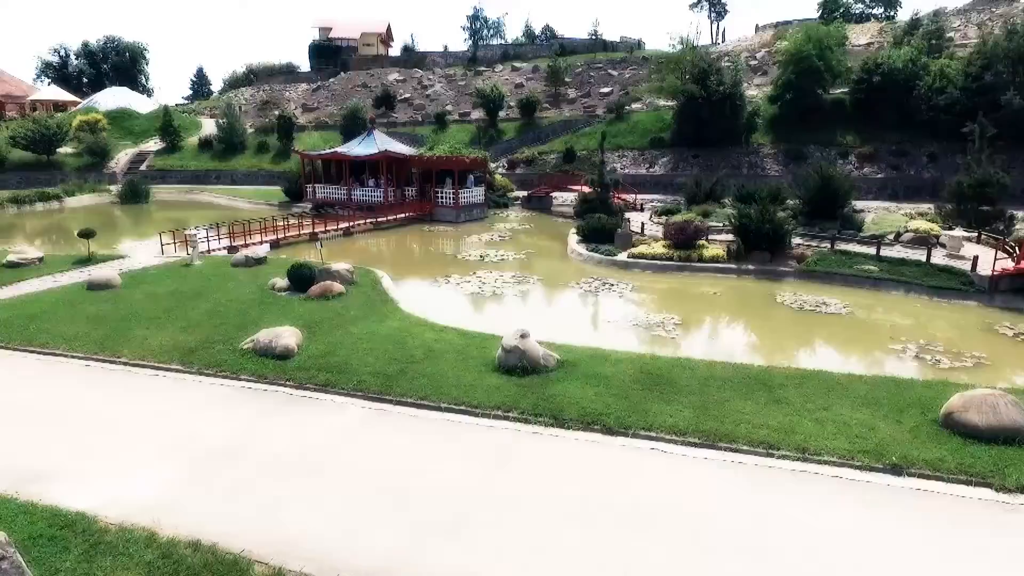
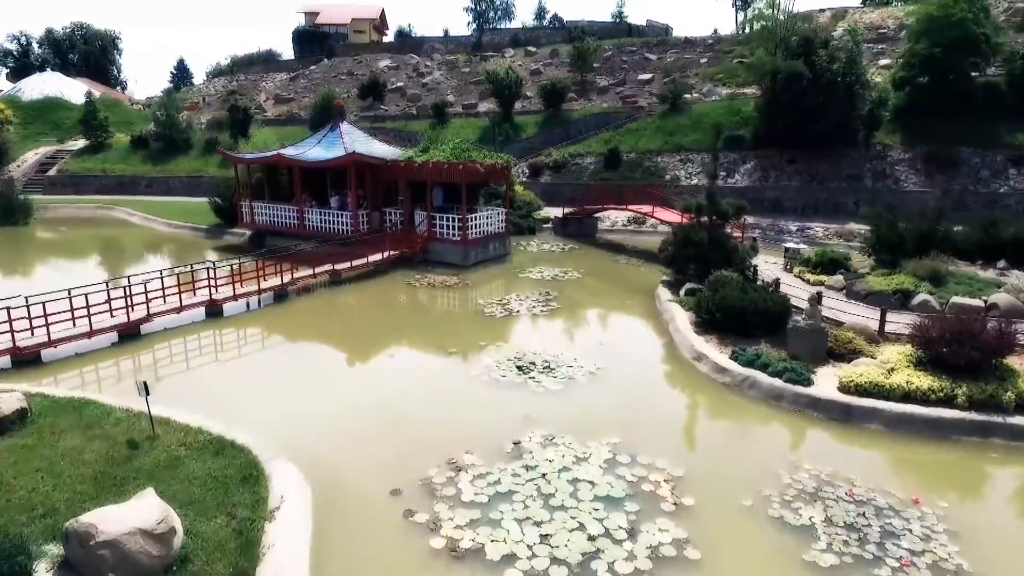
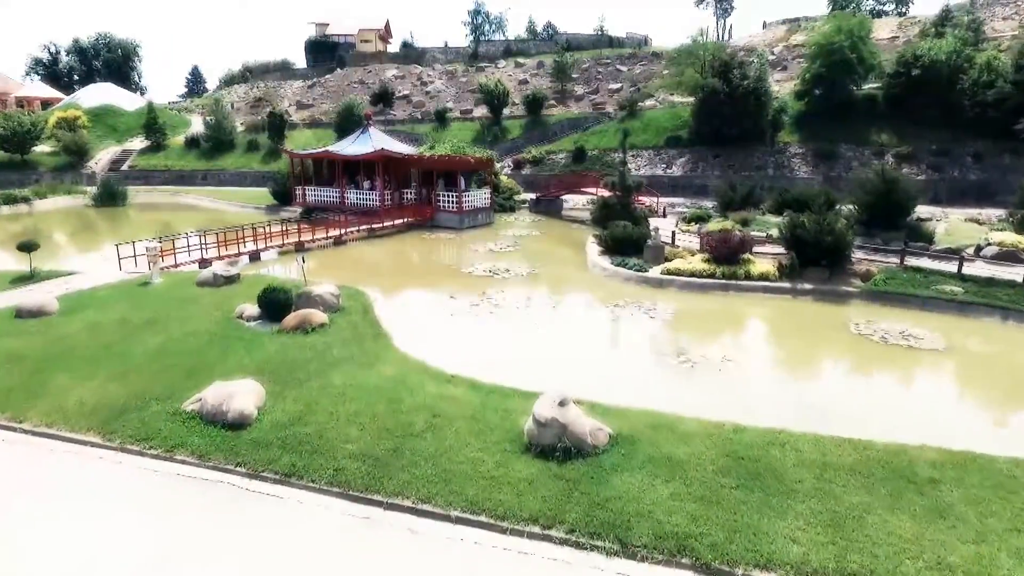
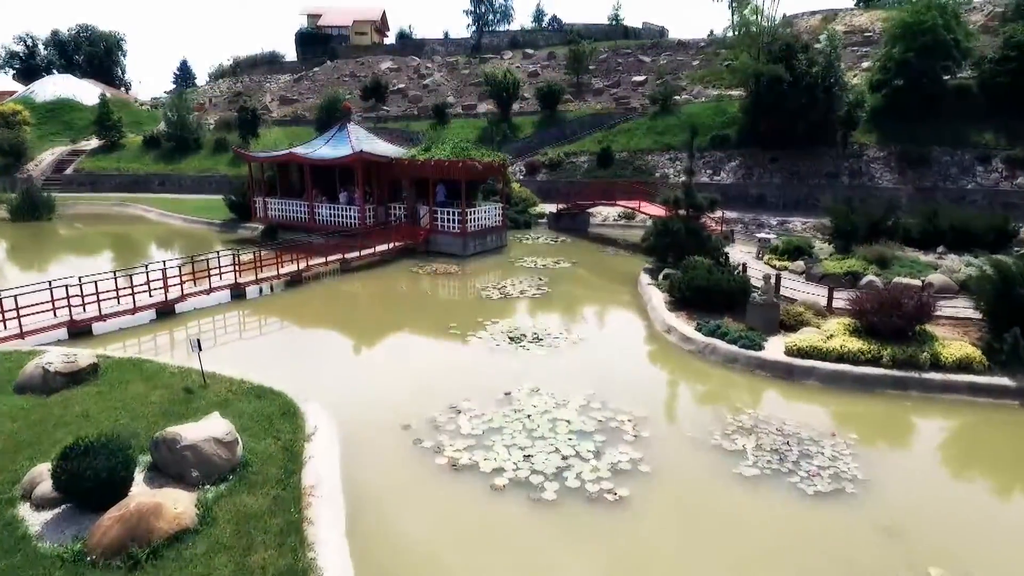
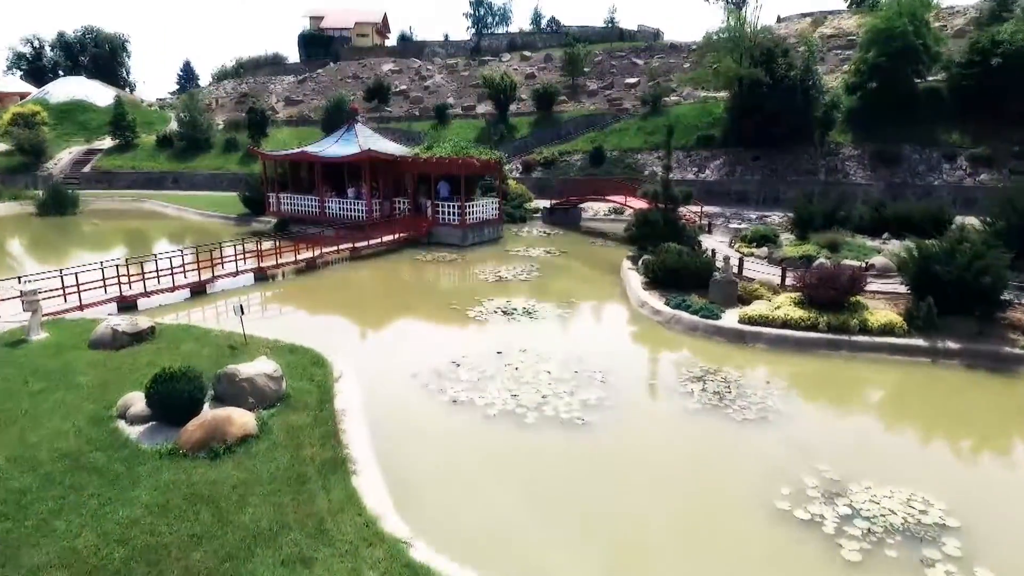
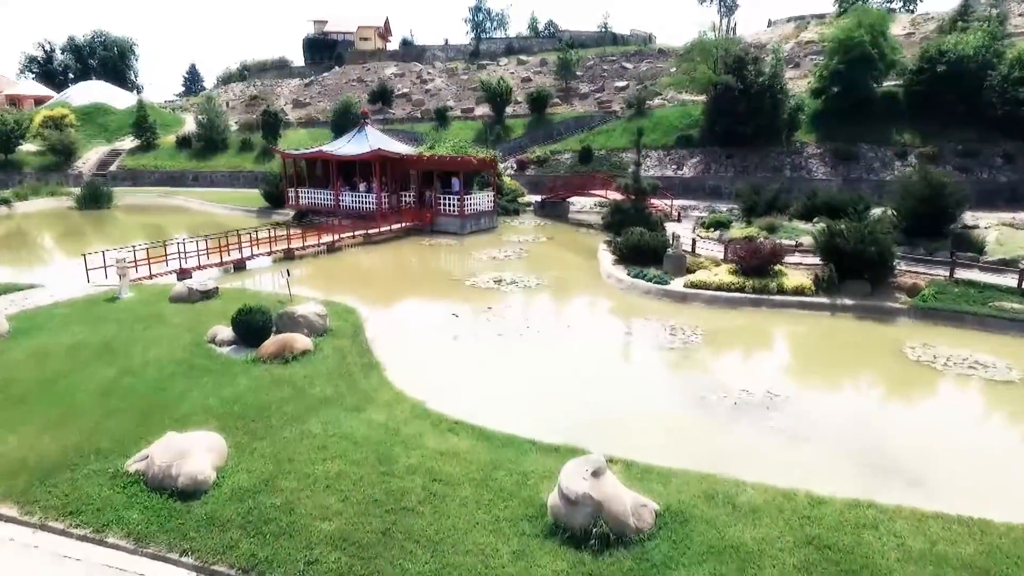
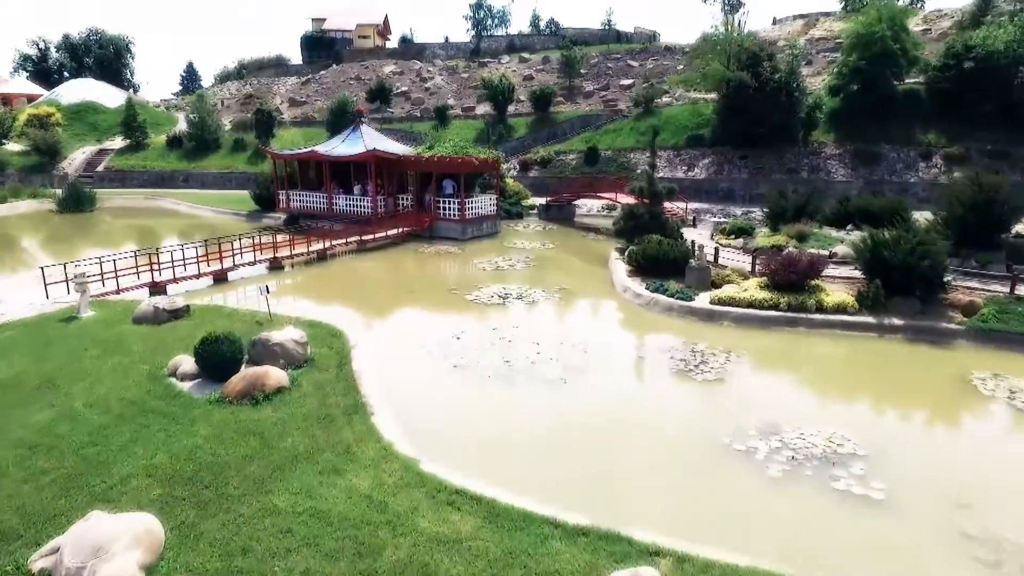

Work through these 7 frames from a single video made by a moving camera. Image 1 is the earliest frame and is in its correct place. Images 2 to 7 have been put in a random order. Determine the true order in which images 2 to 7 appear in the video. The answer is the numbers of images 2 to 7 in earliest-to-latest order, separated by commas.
3, 6, 7, 5, 4, 2
